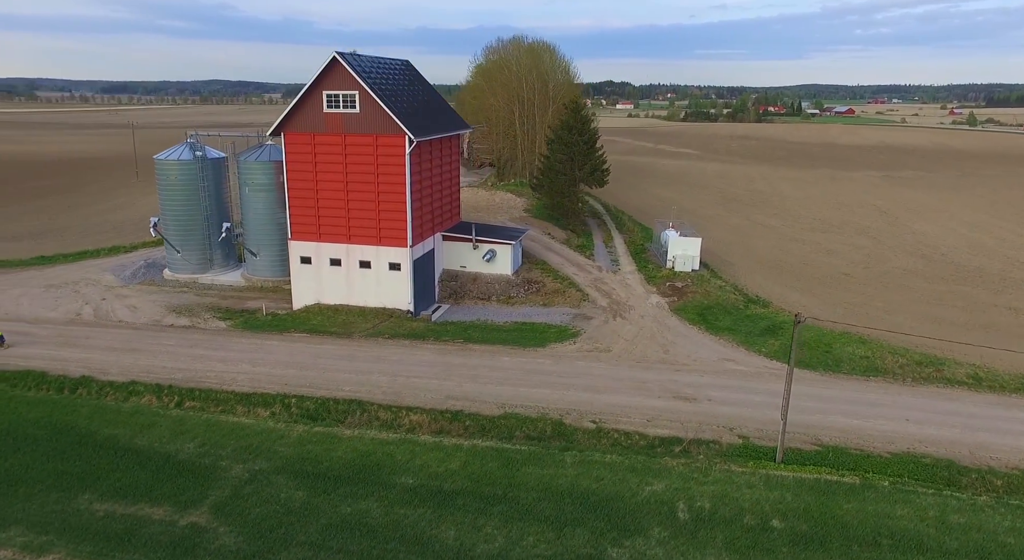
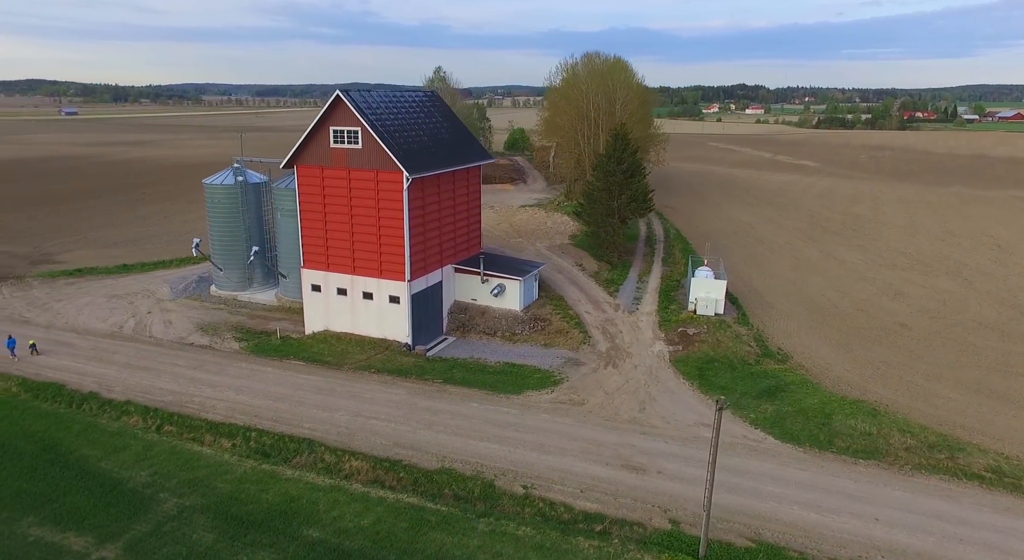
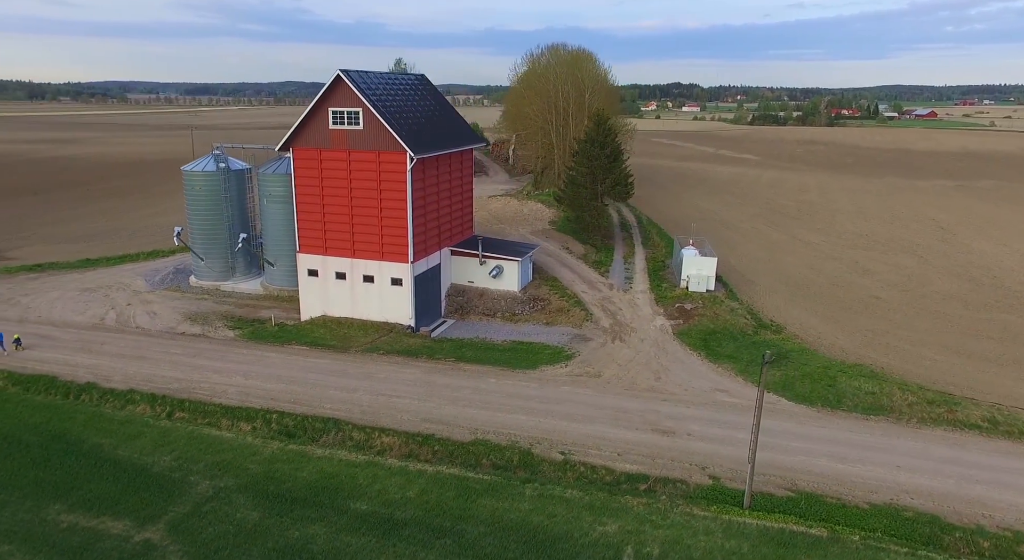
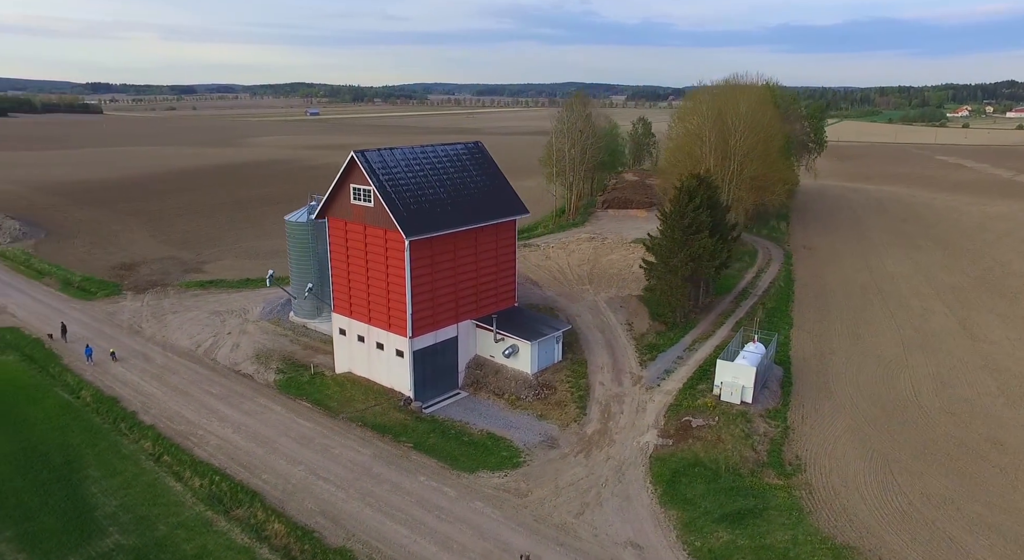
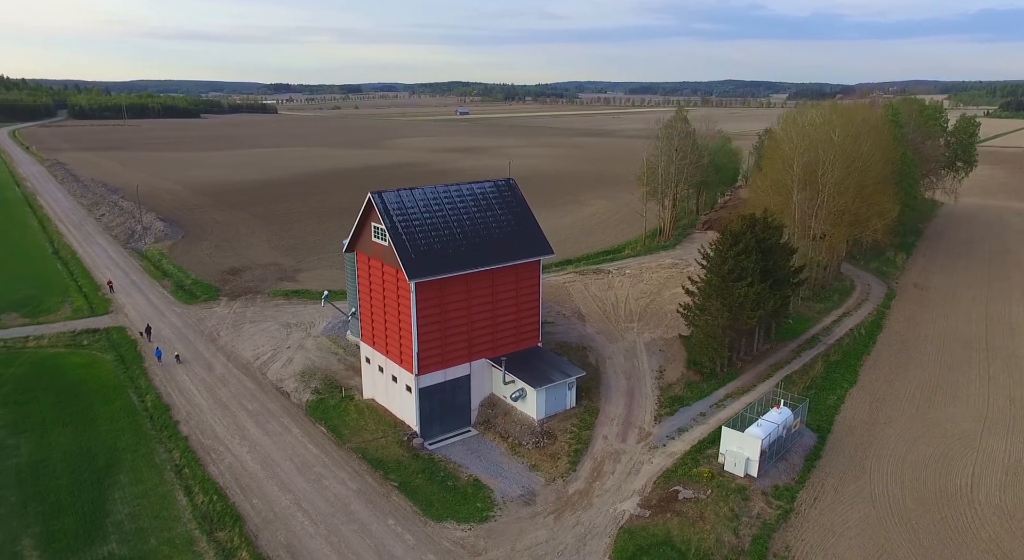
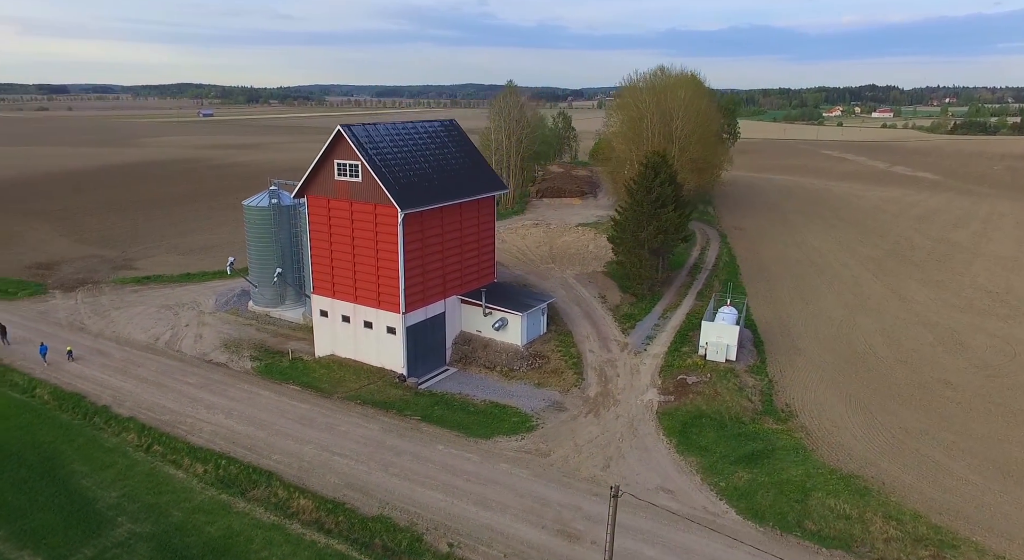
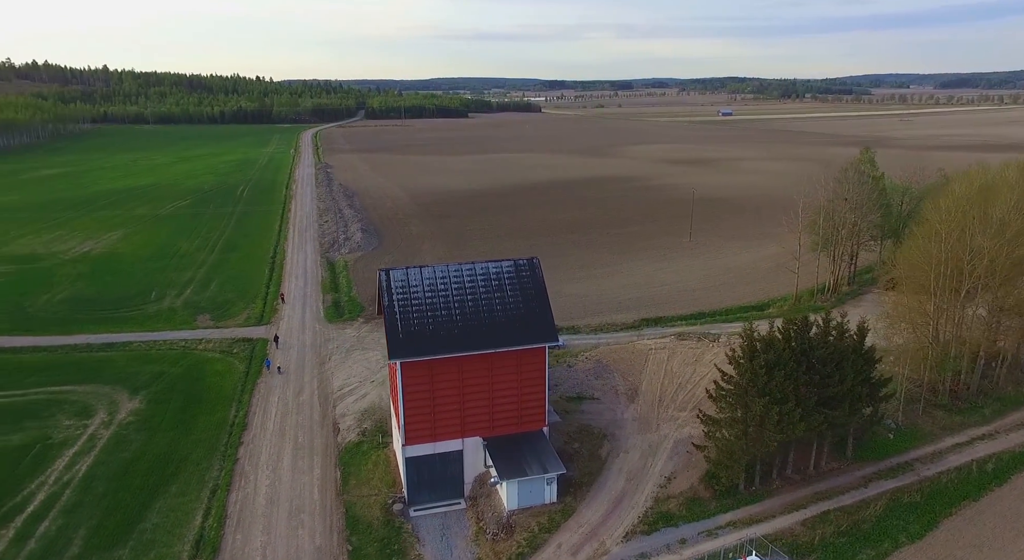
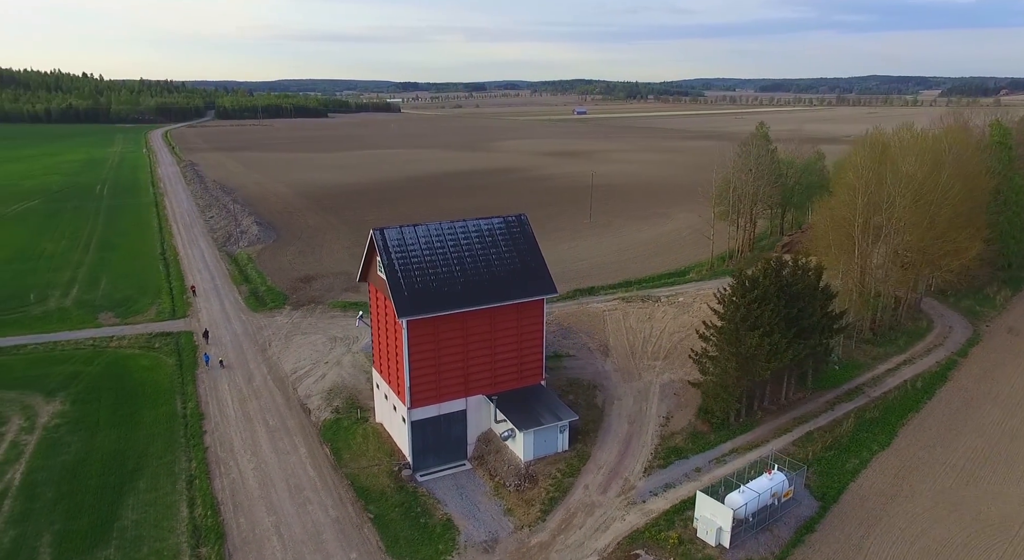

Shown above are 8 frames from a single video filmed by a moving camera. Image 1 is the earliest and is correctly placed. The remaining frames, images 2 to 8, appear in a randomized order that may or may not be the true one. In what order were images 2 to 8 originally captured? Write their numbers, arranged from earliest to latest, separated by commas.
3, 2, 6, 4, 5, 8, 7
